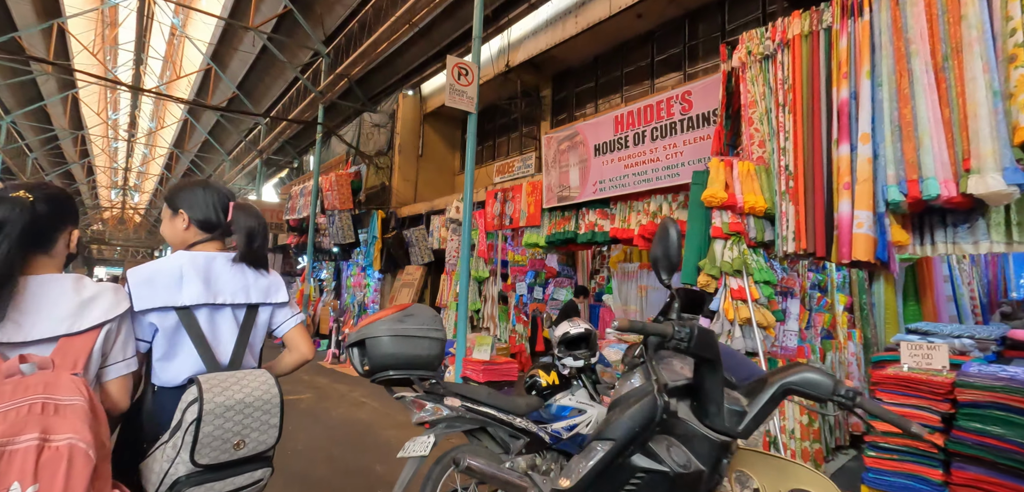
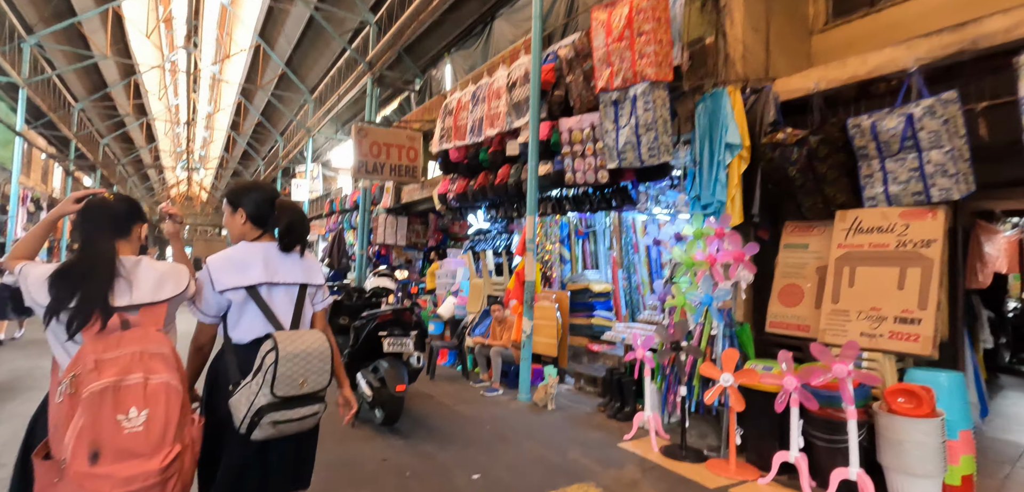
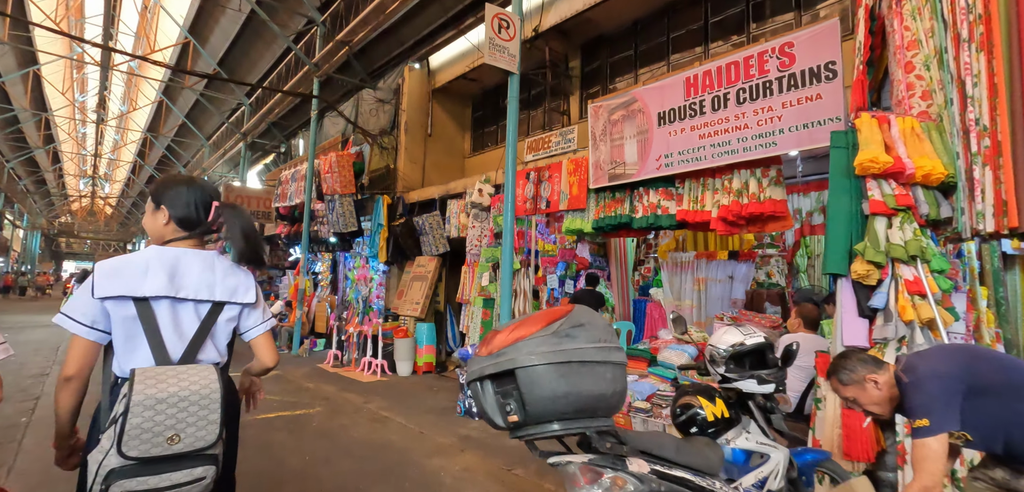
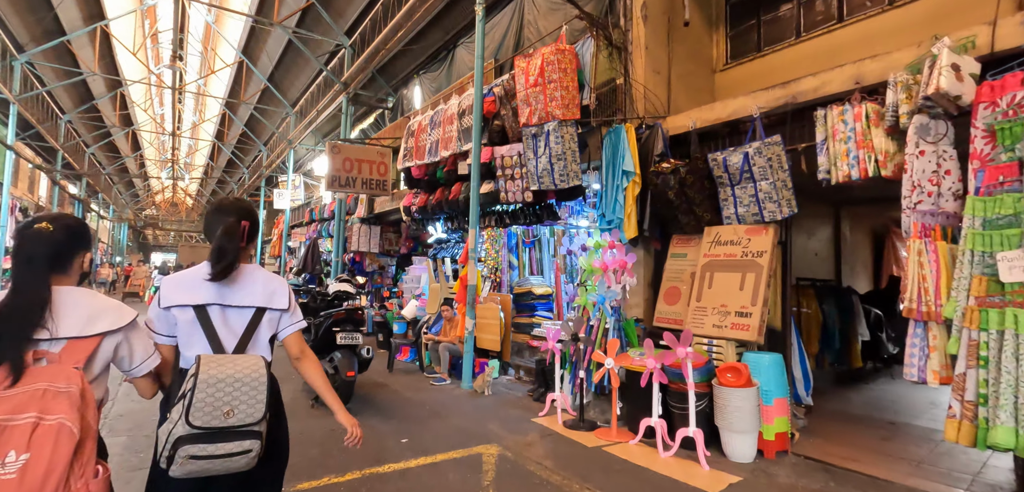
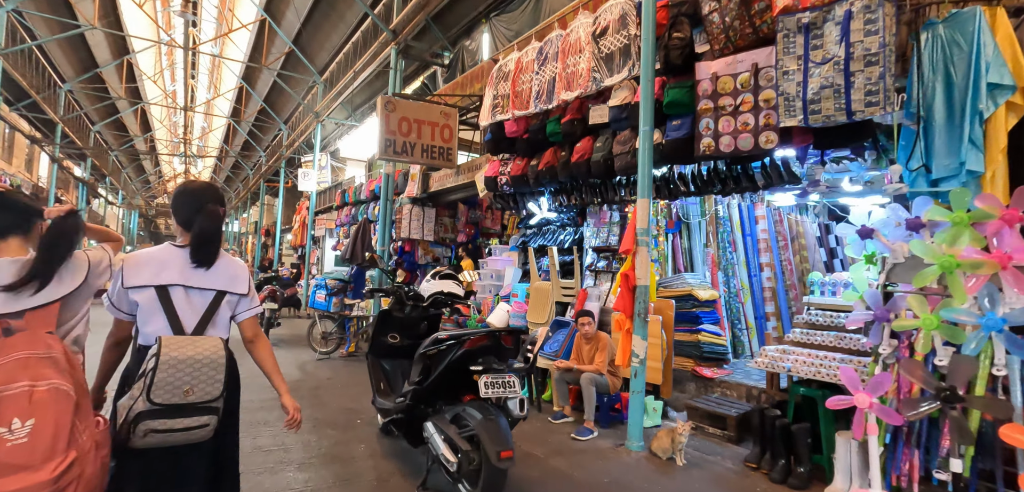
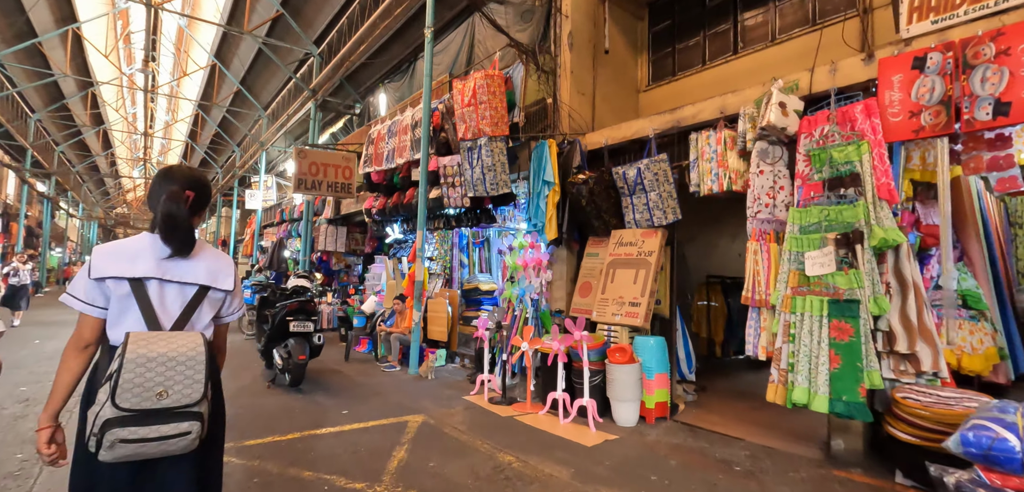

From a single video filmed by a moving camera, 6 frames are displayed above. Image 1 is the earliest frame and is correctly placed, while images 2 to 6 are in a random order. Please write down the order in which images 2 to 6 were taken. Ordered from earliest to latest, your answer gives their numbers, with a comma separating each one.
3, 6, 4, 2, 5
